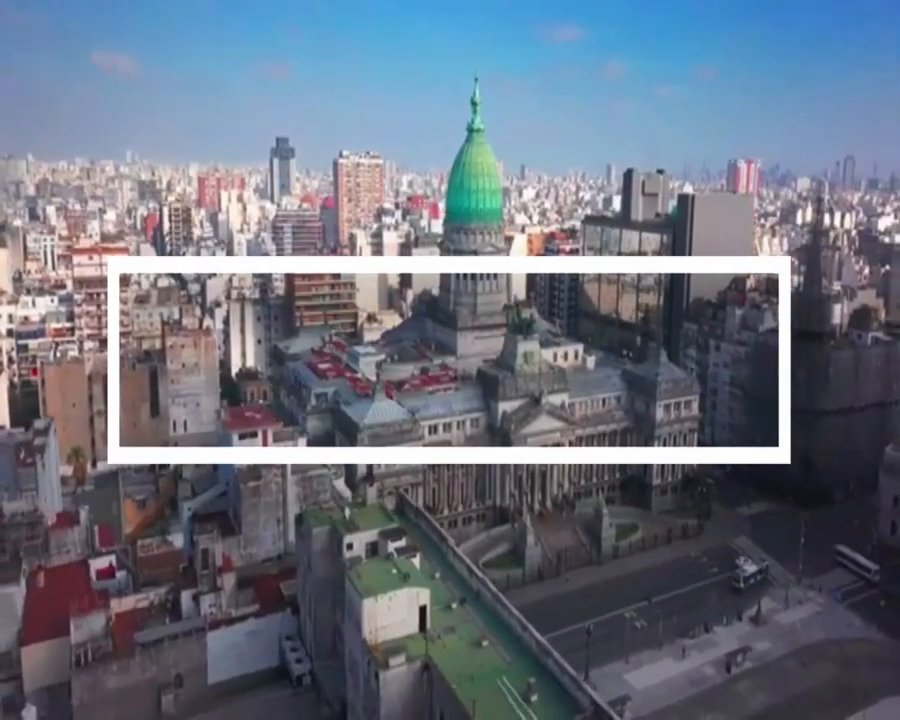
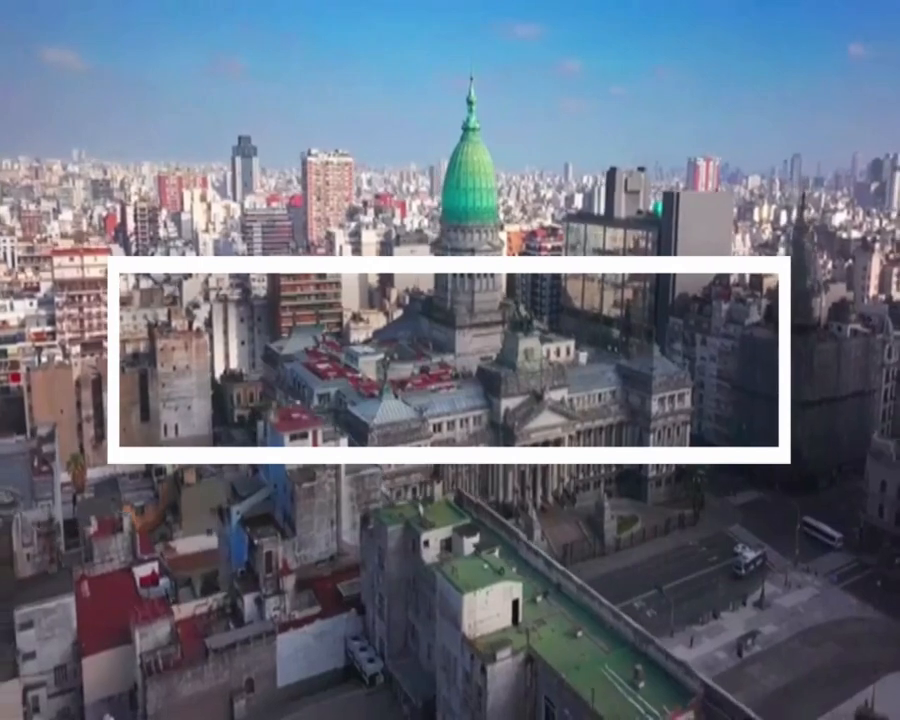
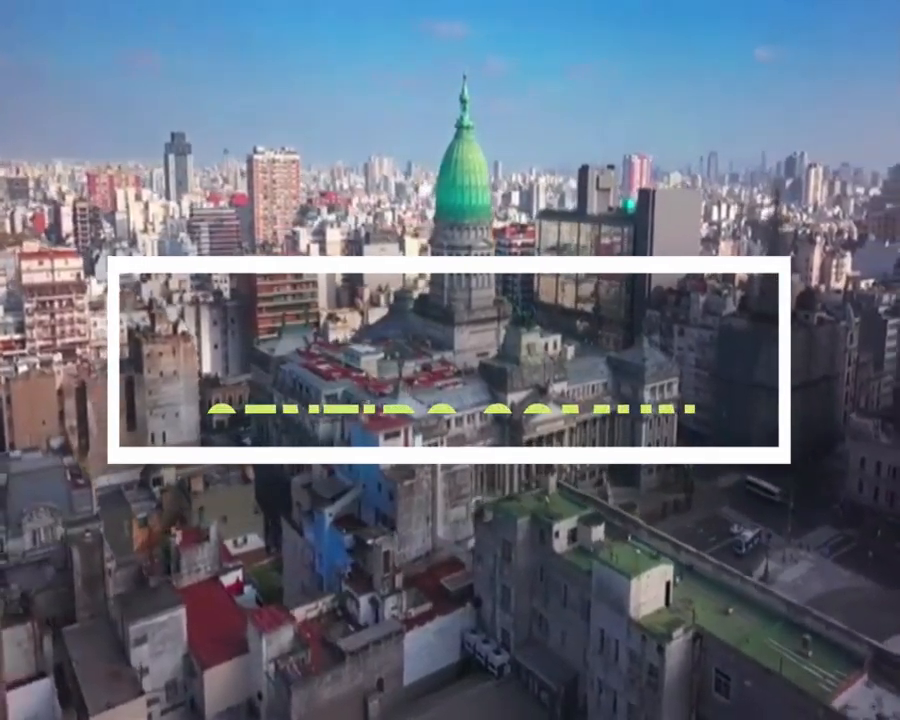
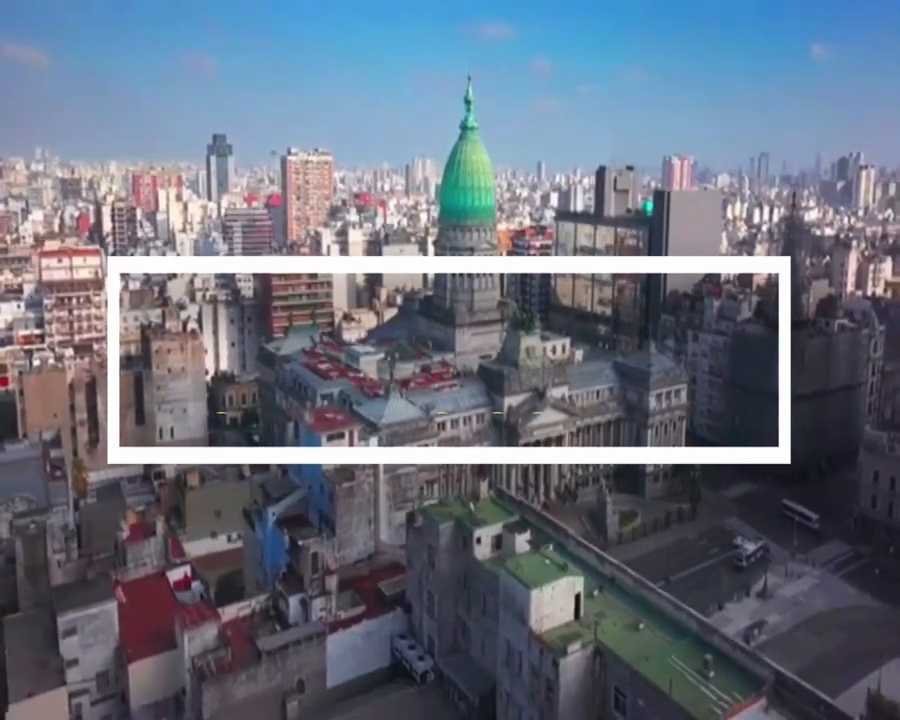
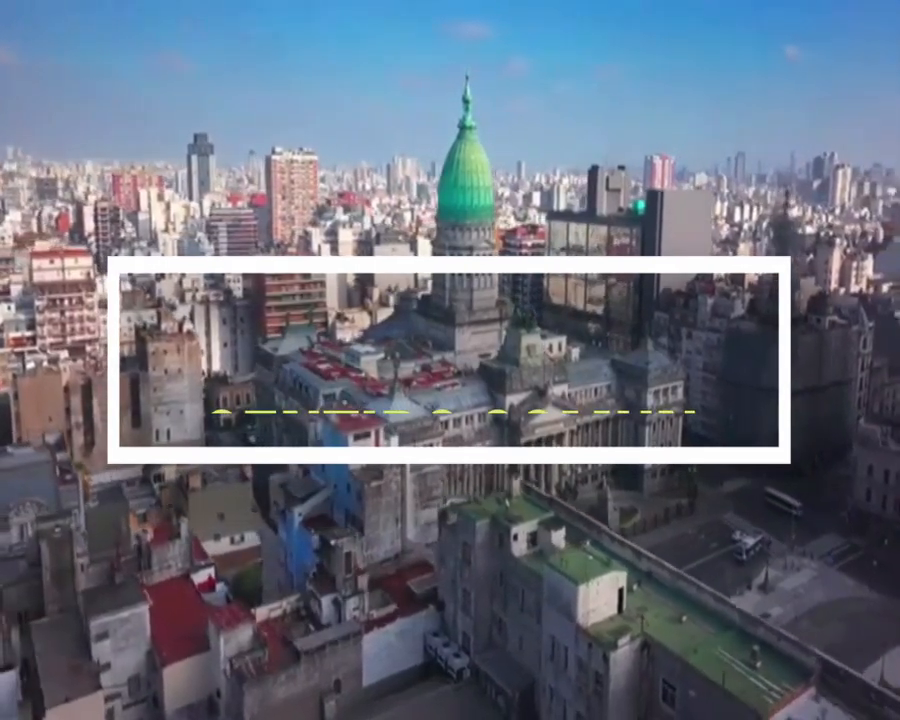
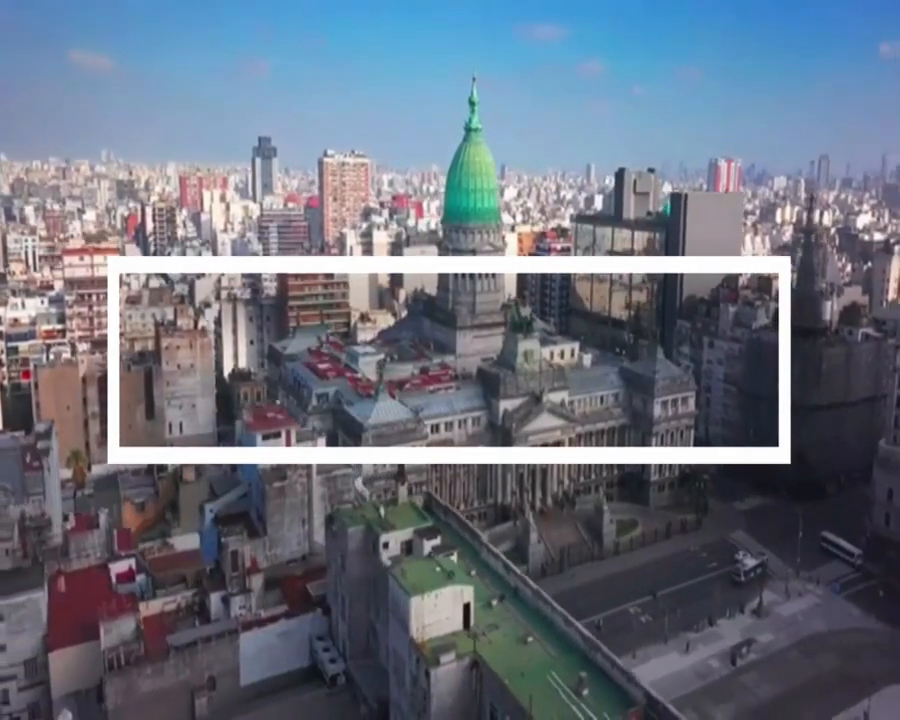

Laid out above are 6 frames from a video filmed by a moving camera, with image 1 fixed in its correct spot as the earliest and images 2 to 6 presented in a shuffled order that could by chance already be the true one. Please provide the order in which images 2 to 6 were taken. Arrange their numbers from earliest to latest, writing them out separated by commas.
6, 2, 4, 5, 3
